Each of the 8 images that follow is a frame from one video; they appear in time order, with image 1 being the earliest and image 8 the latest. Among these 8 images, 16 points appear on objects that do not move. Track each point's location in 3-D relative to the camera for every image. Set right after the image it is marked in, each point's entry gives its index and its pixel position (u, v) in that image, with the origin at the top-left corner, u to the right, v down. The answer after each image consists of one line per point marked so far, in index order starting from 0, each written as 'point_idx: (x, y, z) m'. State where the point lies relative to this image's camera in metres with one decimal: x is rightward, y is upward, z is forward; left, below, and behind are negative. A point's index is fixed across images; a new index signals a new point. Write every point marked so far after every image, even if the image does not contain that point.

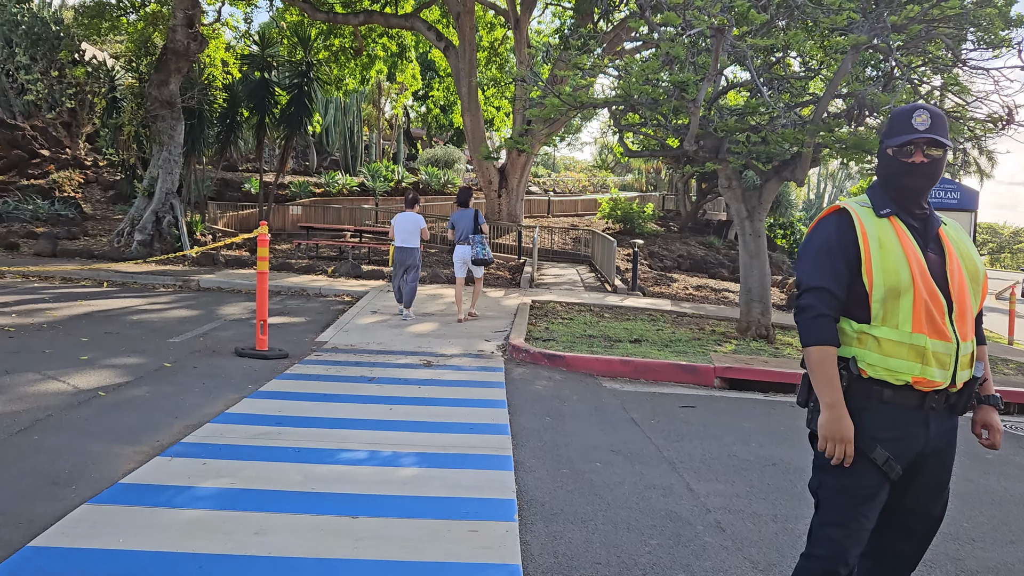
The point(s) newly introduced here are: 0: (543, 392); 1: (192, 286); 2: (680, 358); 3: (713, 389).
0: (+0.2, -0.8, +6.7) m
1: (-4.8, 0.0, +12.3) m
2: (+1.7, -0.7, +8.3) m
3: (+1.9, -1.0, +7.8) m
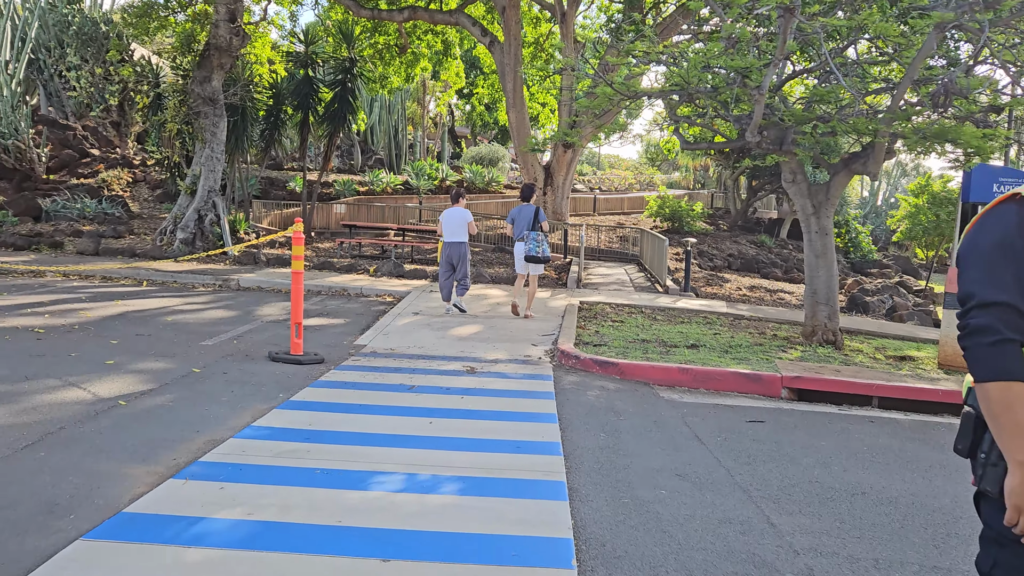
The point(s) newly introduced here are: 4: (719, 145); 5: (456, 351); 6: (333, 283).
0: (+0.6, -0.9, +6.2) m
1: (-4.1, 0.0, +12.0) m
2: (+2.2, -0.7, +7.7) m
3: (+2.3, -1.0, +7.1) m
4: (+2.4, +1.7, +9.5) m
5: (-0.5, -0.6, +8.0) m
6: (-2.8, +0.1, +12.7) m
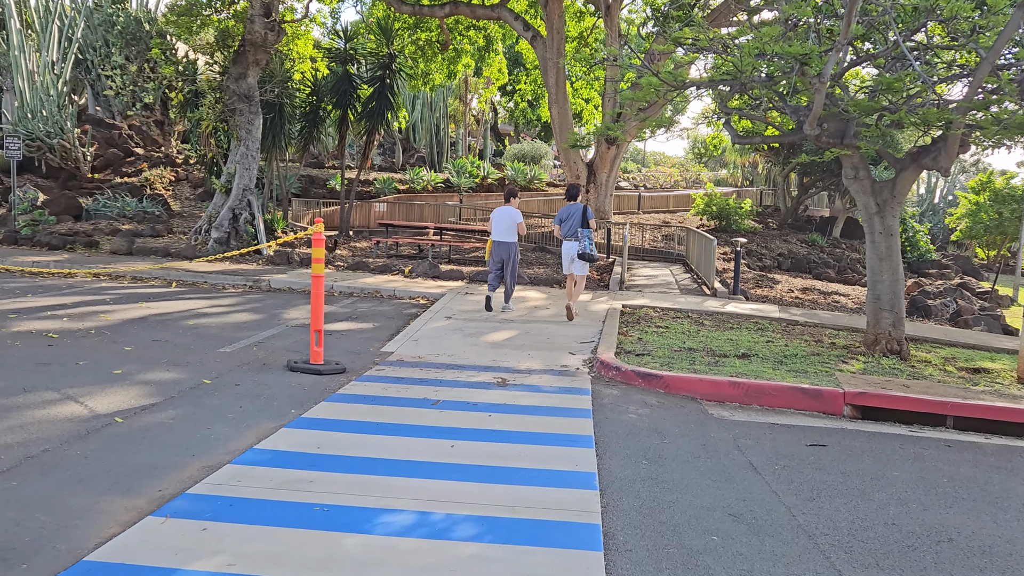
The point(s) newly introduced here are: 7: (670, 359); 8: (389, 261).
0: (+0.9, -0.9, +5.6) m
1: (-3.6, 0.0, +11.7) m
2: (+2.5, -0.8, +7.1) m
3: (+2.6, -1.0, +6.5) m
4: (+2.8, +1.6, +8.8) m
5: (-0.2, -0.7, +7.5) m
6: (-2.2, +0.1, +12.3) m
7: (+1.4, -0.7, +7.5) m
8: (-2.2, +0.5, +14.9) m
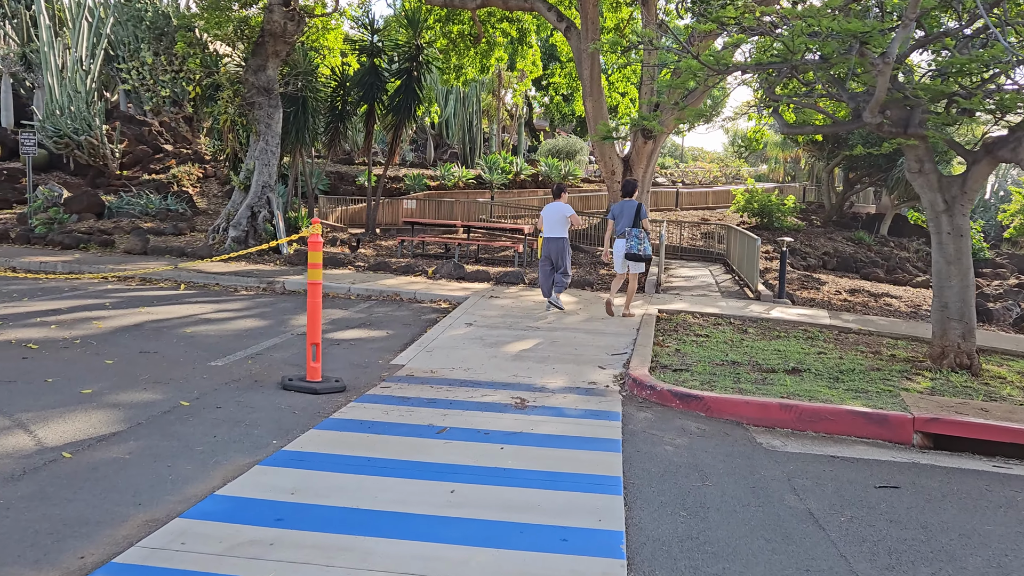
0: (+0.9, -1.0, +4.8) m
1: (-3.2, 0.0, +11.1) m
2: (+2.6, -0.9, +6.2) m
3: (+2.7, -1.1, +5.6) m
4: (+3.0, +1.5, +7.9) m
5: (0.0, -0.7, +6.8) m
6: (-1.8, 0.0, +11.6) m
7: (+1.6, -0.7, +6.7) m
8: (-1.7, +0.5, +14.2) m
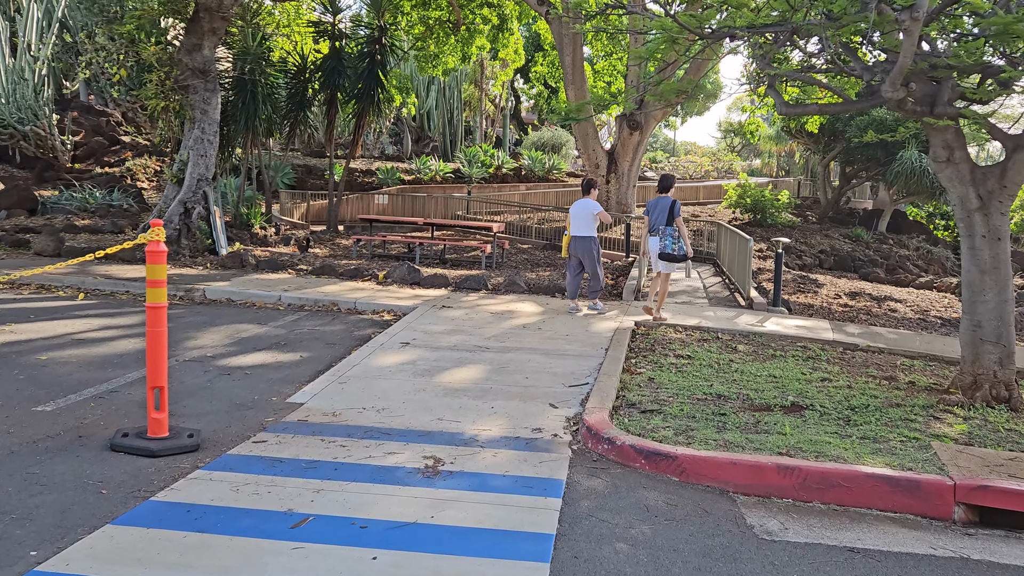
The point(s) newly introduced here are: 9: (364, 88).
0: (+0.5, -1.1, +3.4) m
1: (-3.7, -0.1, +9.6) m
2: (+2.1, -1.0, +4.8) m
3: (+2.3, -1.2, +4.2) m
4: (+2.5, +1.4, +6.5) m
5: (-0.5, -0.8, +5.3) m
6: (-2.3, -0.1, +10.2) m
7: (+1.1, -0.8, +5.3) m
8: (-2.3, +0.4, +12.7) m
9: (-3.2, +4.4, +18.0) m
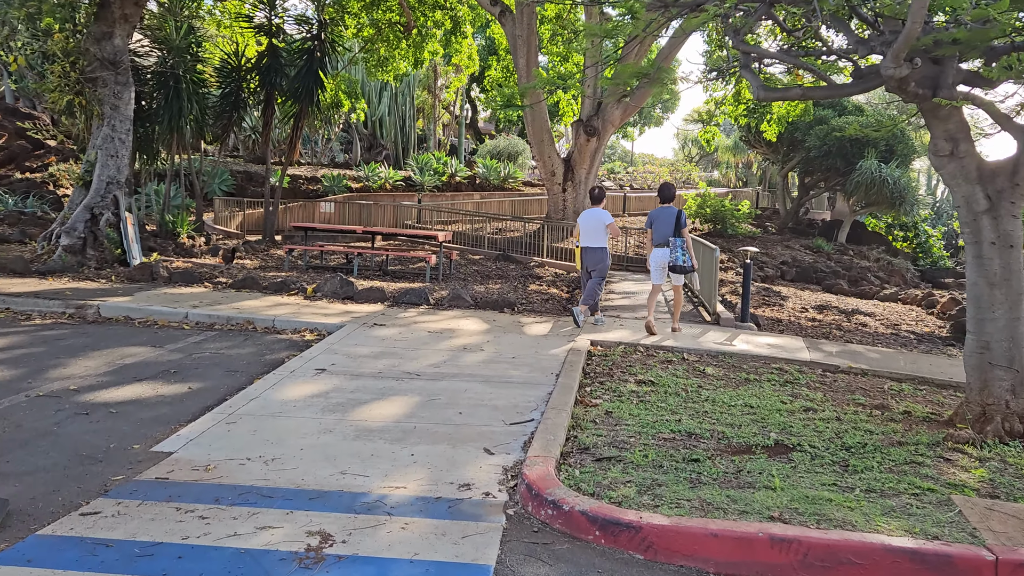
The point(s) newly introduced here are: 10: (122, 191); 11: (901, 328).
0: (+0.2, -1.2, +2.3) m
1: (-4.3, -0.3, +8.3) m
2: (+1.8, -1.1, +3.8) m
3: (+1.9, -1.3, +3.2) m
4: (+2.1, +1.3, +5.6) m
5: (-0.9, -0.9, +4.2) m
6: (-3.0, -0.2, +9.0) m
7: (+0.7, -0.9, +4.2) m
8: (-3.0, +0.2, +11.5) m
9: (-4.3, +4.1, +16.8) m
10: (-5.6, +1.4, +11.8) m
11: (+6.1, -0.6, +12.9) m
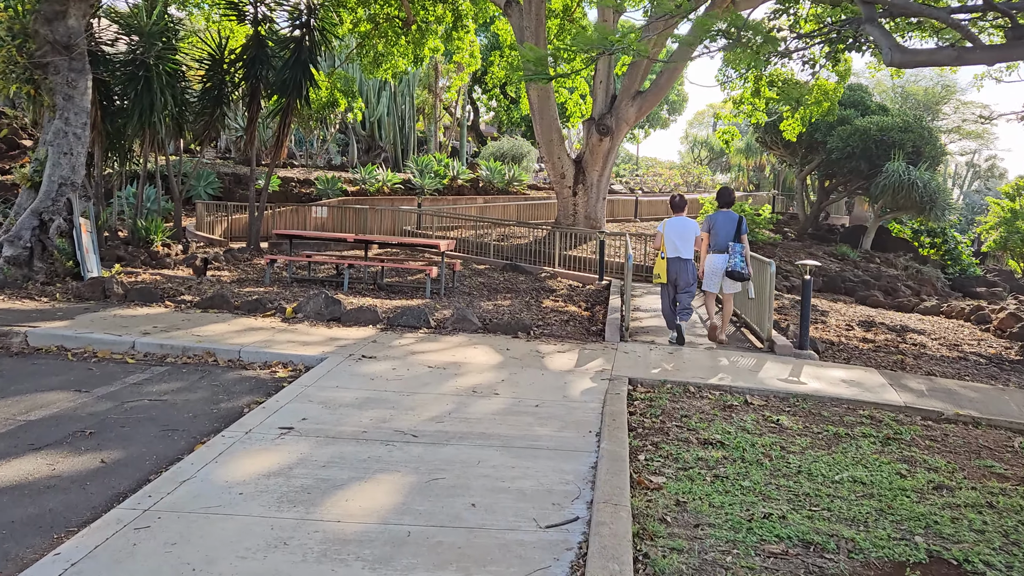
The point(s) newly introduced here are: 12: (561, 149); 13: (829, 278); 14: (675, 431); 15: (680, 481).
0: (+0.3, -1.4, +0.7) m
1: (-4.2, -0.5, +6.8) m
2: (+1.9, -1.2, +2.2) m
3: (+2.1, -1.5, +1.6) m
4: (+2.2, +1.1, +4.0) m
5: (-0.8, -1.1, +2.6) m
6: (-2.8, -0.4, +7.4) m
7: (+0.9, -1.1, +2.7) m
8: (-2.9, 0.0, +10.0) m
9: (-4.1, +3.9, +15.2) m
10: (-5.4, +1.2, +10.3) m
11: (+6.2, -0.8, +11.3) m
12: (+1.1, +3.2, +19.0) m
13: (+7.7, +0.2, +19.8) m
14: (+1.1, -0.9, +5.3) m
15: (+0.9, -1.0, +4.2) m
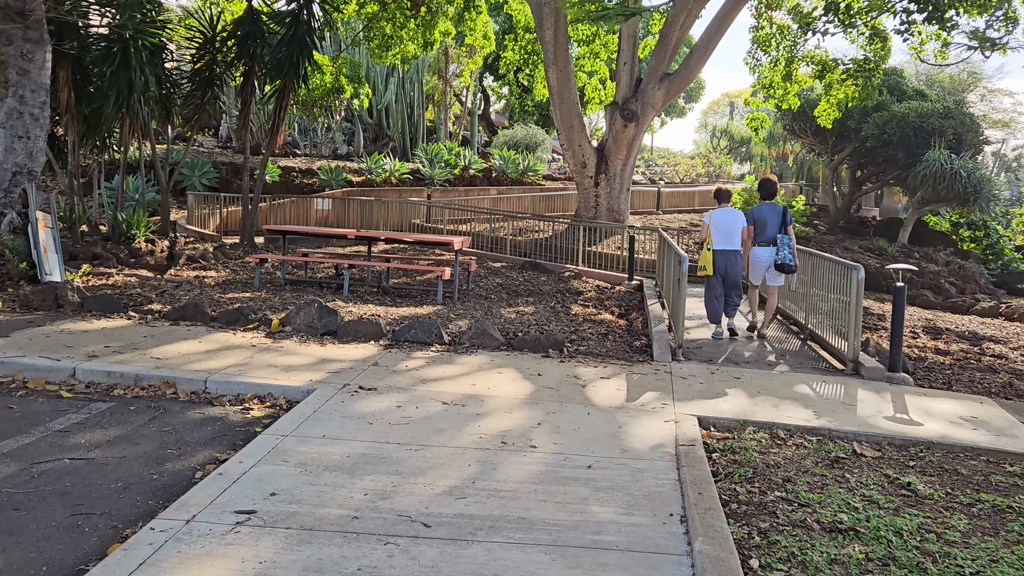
0: (+0.5, -1.5, -0.7) m
1: (-3.9, -0.6, +5.4) m
2: (+2.1, -1.4, +0.8) m
3: (+2.2, -1.6, +0.2) m
4: (+2.4, +1.0, +2.5) m
5: (-0.6, -1.3, +1.2) m
6: (-2.6, -0.5, +6.0) m
7: (+1.1, -1.3, +1.2) m
8: (-2.6, -0.1, +8.6) m
9: (-3.8, +3.9, +13.8) m
10: (-5.1, +1.1, +8.9) m
11: (+6.5, -0.9, +9.8) m
12: (+1.5, +3.2, +17.6) m
13: (+8.1, +0.2, +18.3) m
14: (+1.3, -1.0, +3.8) m
15: (+1.1, -1.1, +2.8) m
